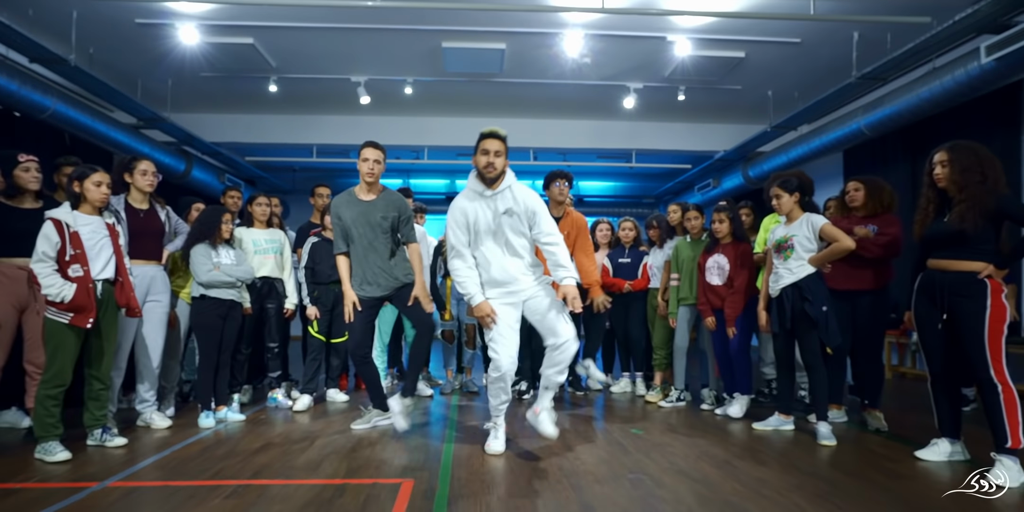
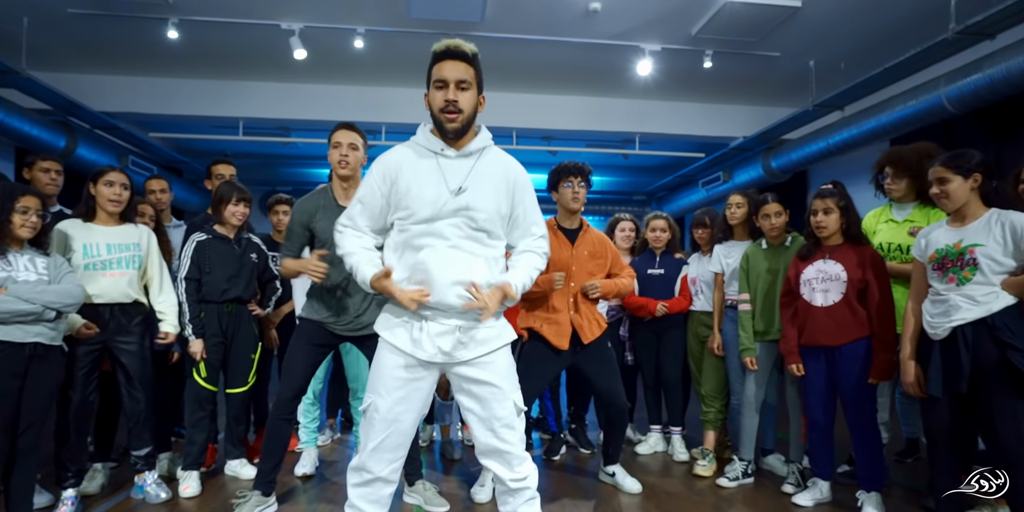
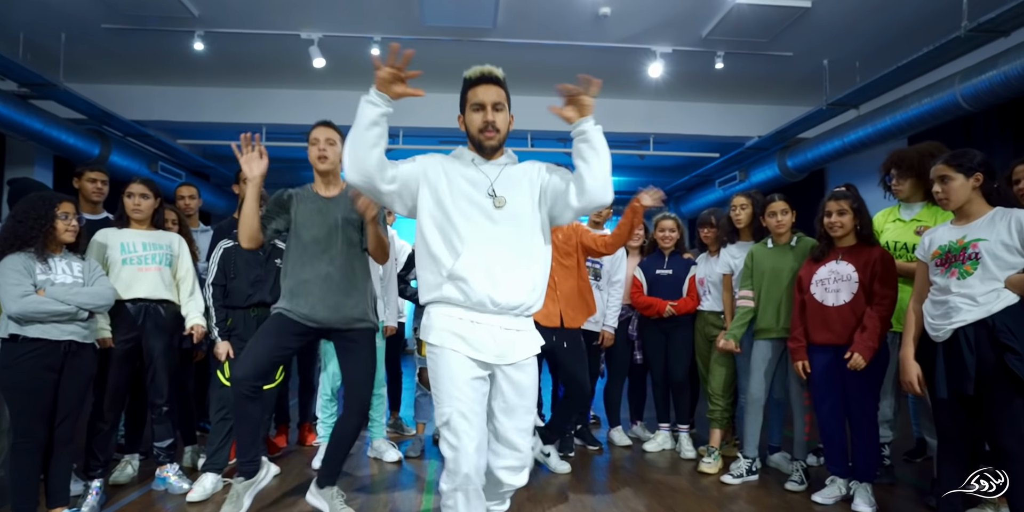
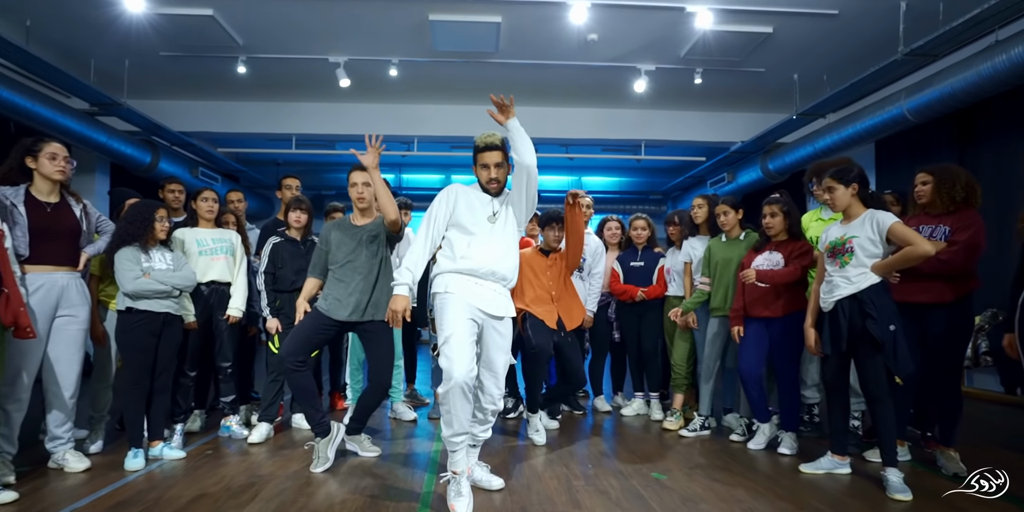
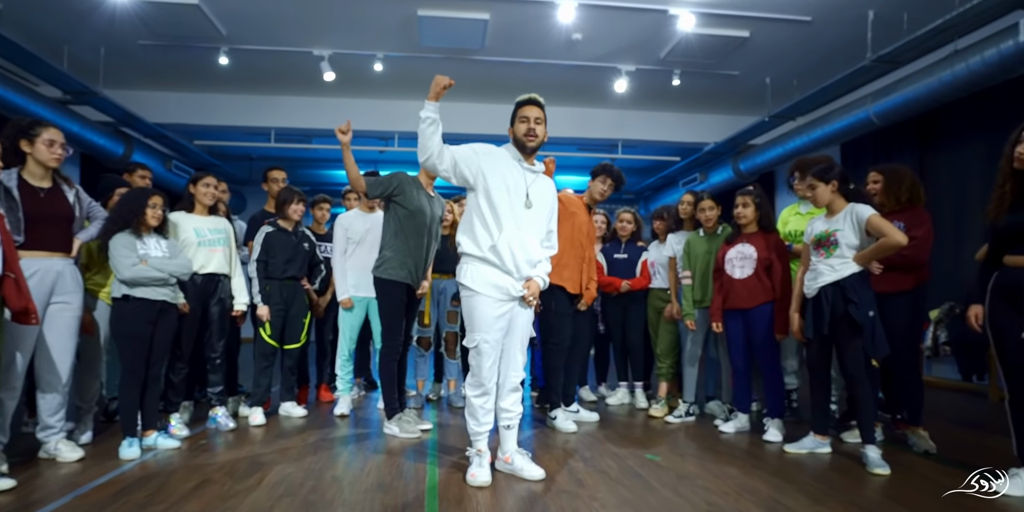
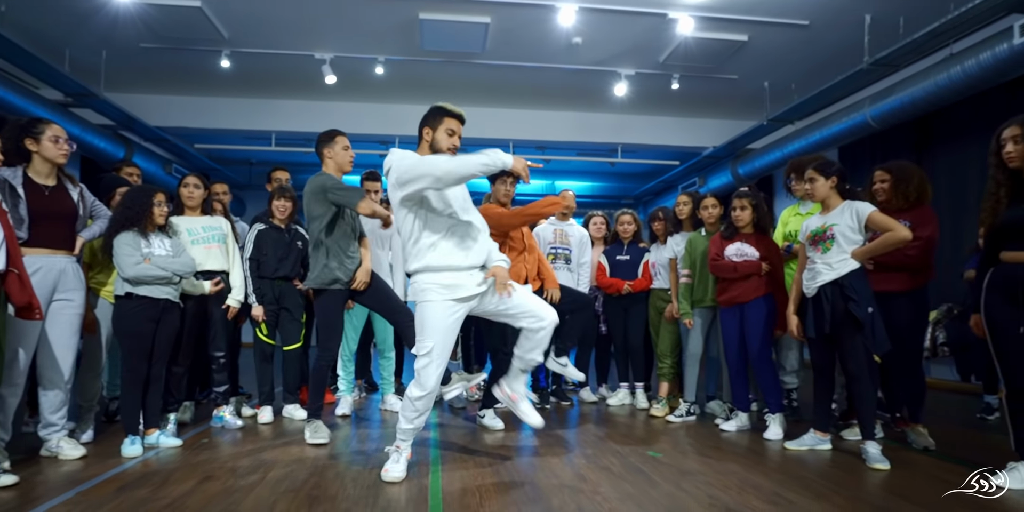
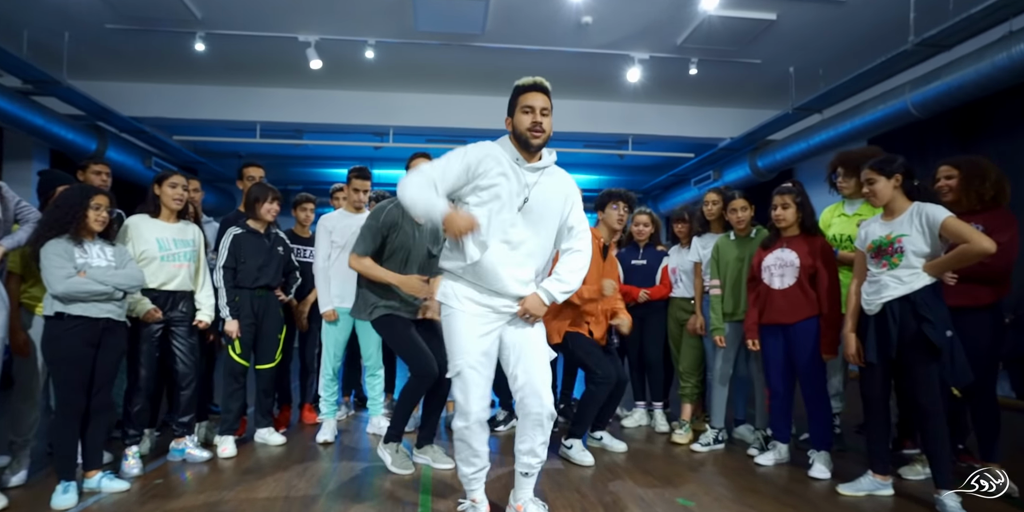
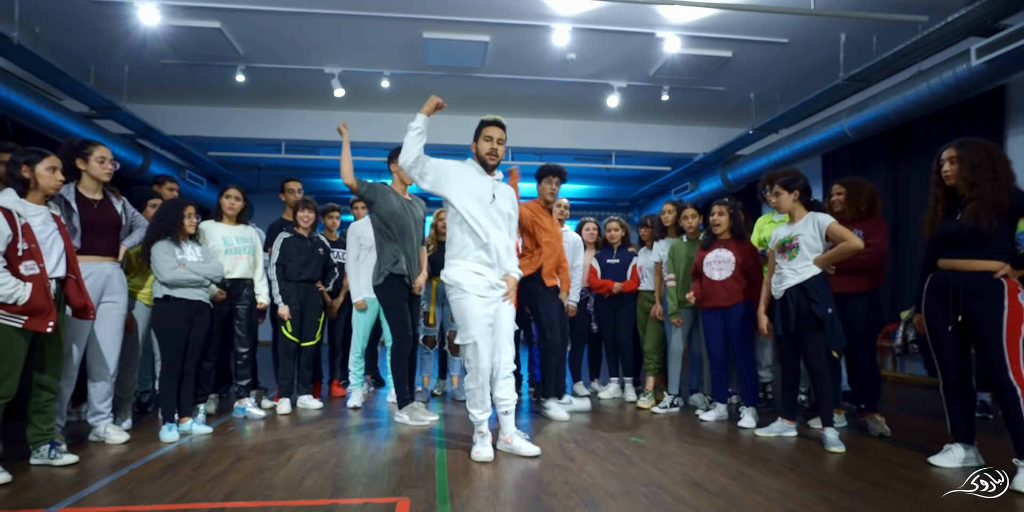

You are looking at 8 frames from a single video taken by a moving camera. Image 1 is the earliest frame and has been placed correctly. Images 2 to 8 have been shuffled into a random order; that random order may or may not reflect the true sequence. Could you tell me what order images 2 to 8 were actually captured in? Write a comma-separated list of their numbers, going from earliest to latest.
4, 3, 6, 8, 5, 7, 2
